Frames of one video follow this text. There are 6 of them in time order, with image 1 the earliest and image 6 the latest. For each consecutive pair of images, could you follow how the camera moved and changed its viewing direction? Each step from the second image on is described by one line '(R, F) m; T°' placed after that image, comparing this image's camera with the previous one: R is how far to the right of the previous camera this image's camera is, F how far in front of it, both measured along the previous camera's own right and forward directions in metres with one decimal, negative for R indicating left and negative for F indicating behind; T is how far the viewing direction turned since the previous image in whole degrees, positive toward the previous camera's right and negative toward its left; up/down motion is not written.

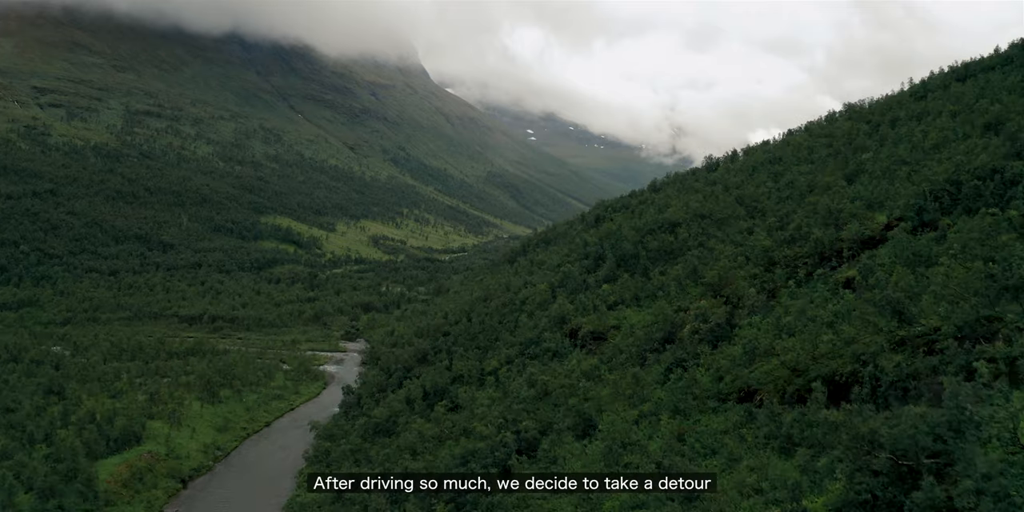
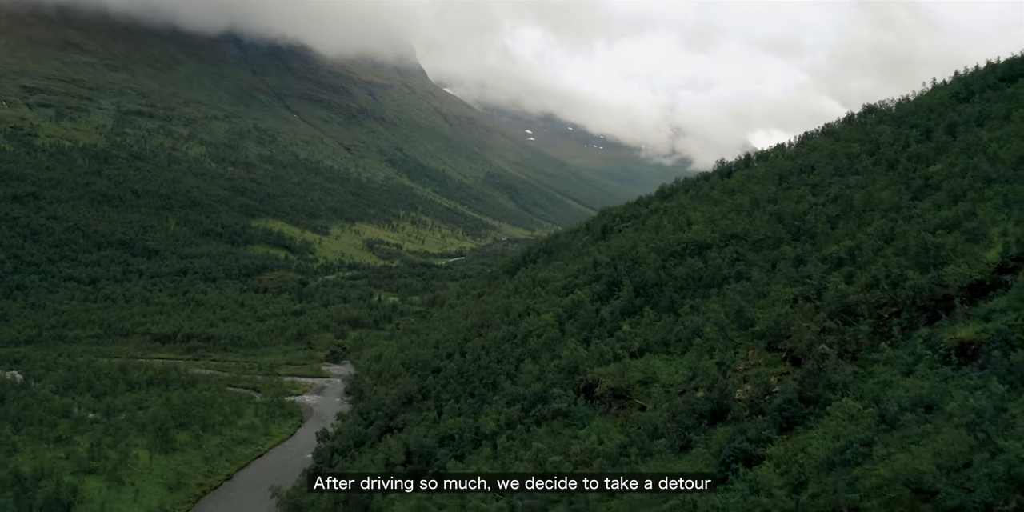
(-0.1, +6.6) m; 0°
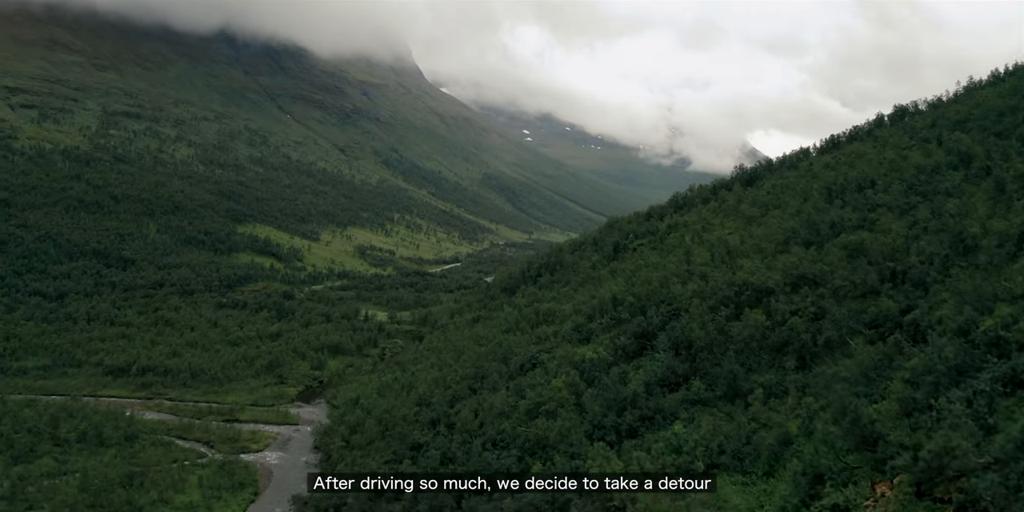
(-0.1, +9.3) m; 0°
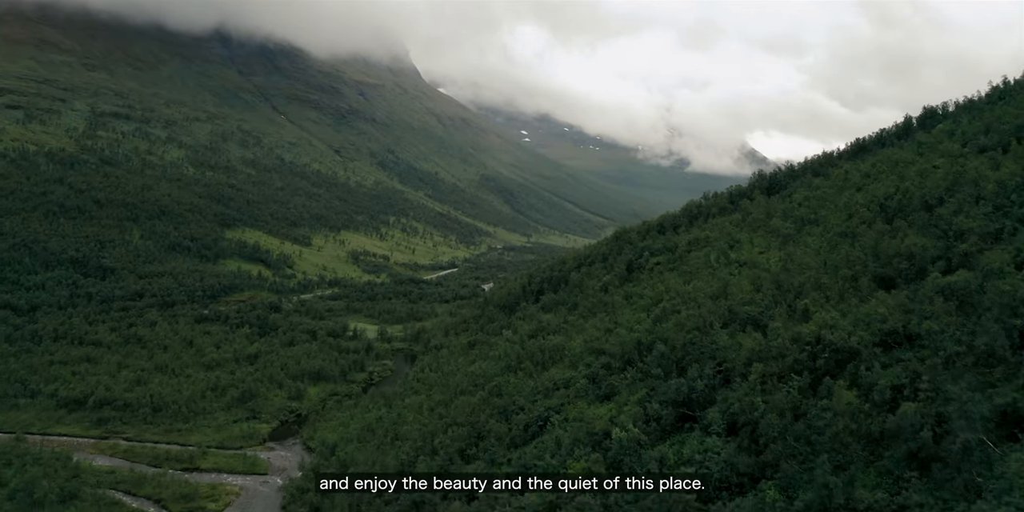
(-0.2, +7.3) m; 0°
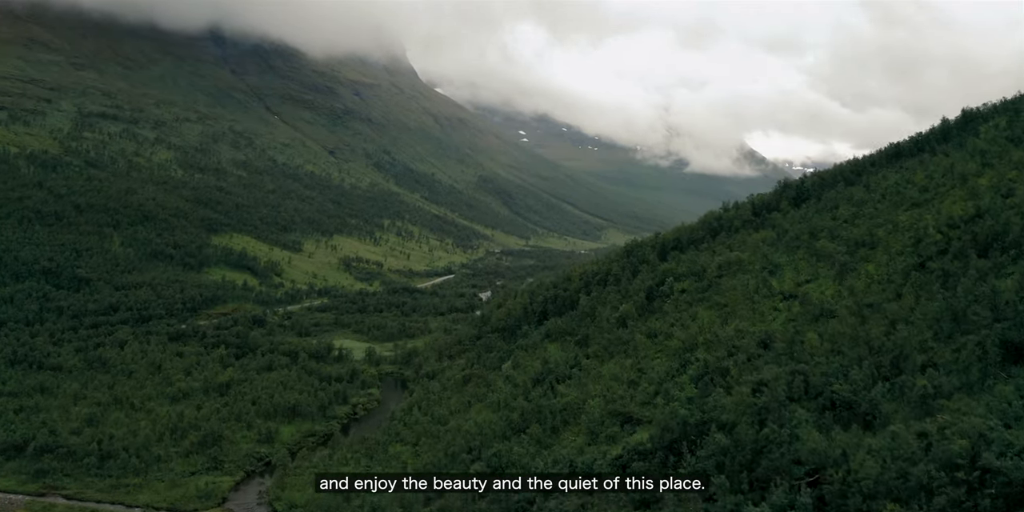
(-0.2, +8.1) m; 0°
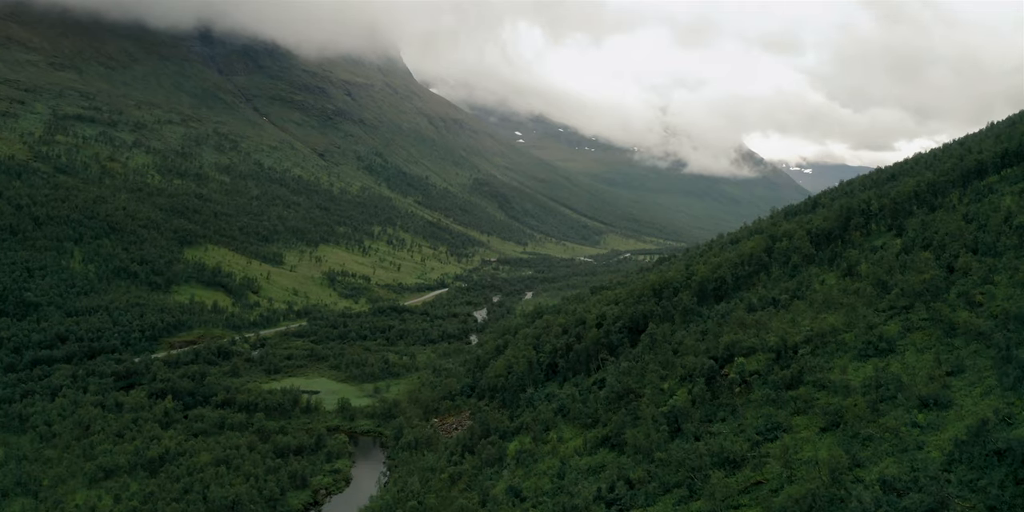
(-0.4, +14.3) m; 0°
